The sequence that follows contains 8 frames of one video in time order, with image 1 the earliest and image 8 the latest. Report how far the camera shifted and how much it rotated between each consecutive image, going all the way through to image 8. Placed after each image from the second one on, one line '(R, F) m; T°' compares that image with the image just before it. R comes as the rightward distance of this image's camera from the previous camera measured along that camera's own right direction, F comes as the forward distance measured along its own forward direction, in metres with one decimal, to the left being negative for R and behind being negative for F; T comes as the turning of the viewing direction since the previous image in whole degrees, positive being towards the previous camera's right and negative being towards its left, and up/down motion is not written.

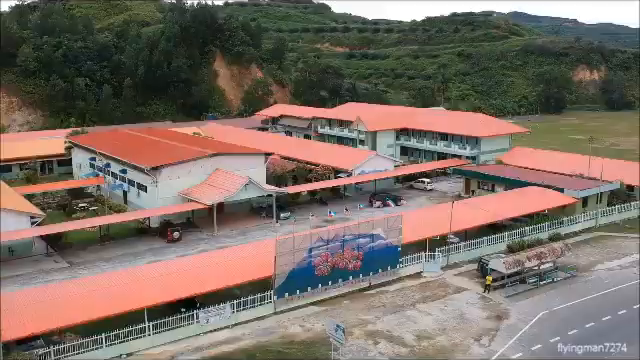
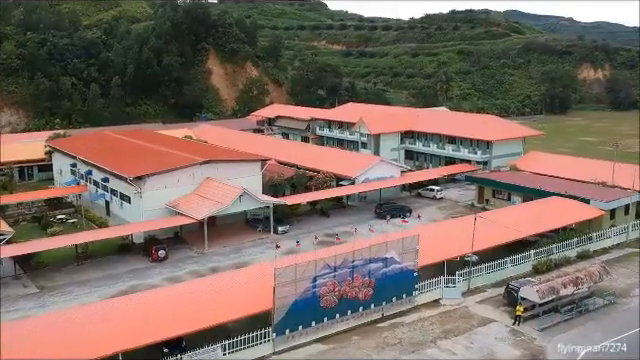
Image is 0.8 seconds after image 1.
(-0.3, +3.2) m; 0°
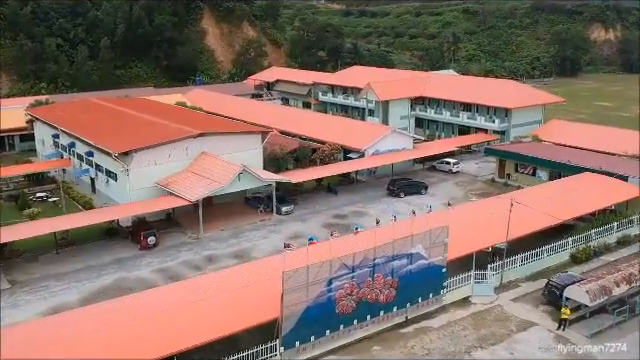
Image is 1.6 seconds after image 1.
(-0.5, +3.1) m; 0°
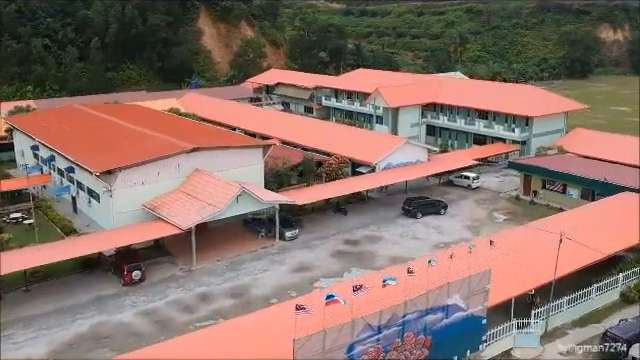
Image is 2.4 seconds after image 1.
(-0.4, +3.1) m; 0°
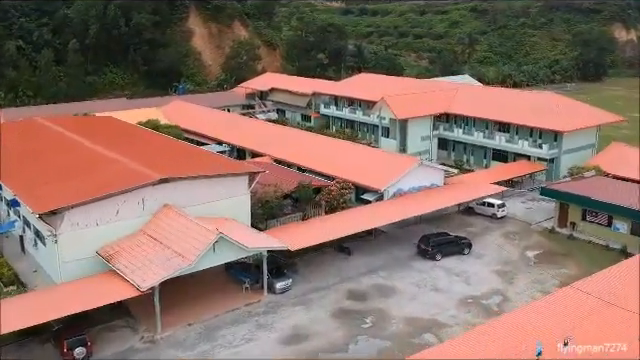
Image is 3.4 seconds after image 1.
(0.0, +4.7) m; 0°
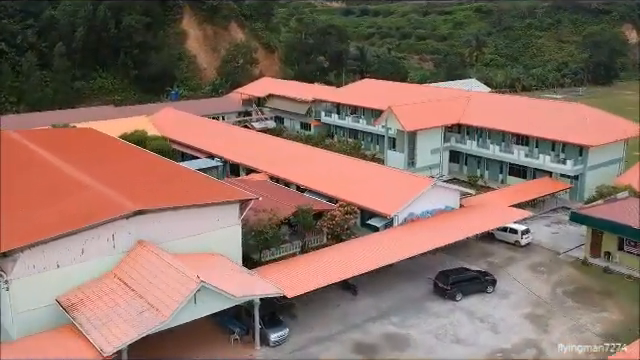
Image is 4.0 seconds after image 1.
(0.0, +3.0) m; 0°
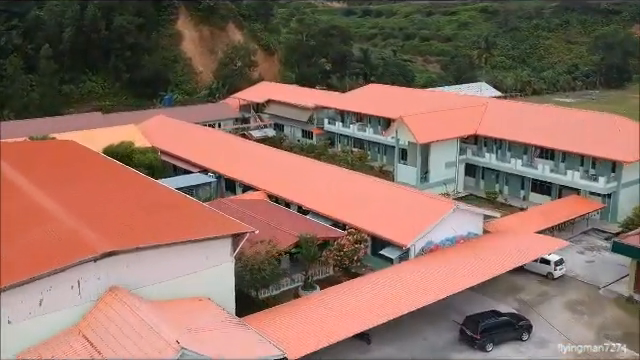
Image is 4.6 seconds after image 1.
(-0.2, +2.9) m; 0°
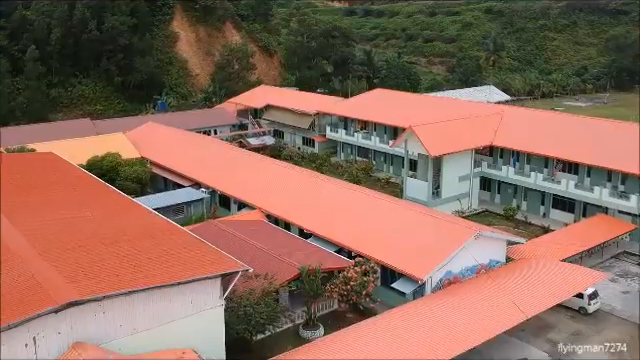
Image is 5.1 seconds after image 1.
(-0.1, +2.4) m; 0°
